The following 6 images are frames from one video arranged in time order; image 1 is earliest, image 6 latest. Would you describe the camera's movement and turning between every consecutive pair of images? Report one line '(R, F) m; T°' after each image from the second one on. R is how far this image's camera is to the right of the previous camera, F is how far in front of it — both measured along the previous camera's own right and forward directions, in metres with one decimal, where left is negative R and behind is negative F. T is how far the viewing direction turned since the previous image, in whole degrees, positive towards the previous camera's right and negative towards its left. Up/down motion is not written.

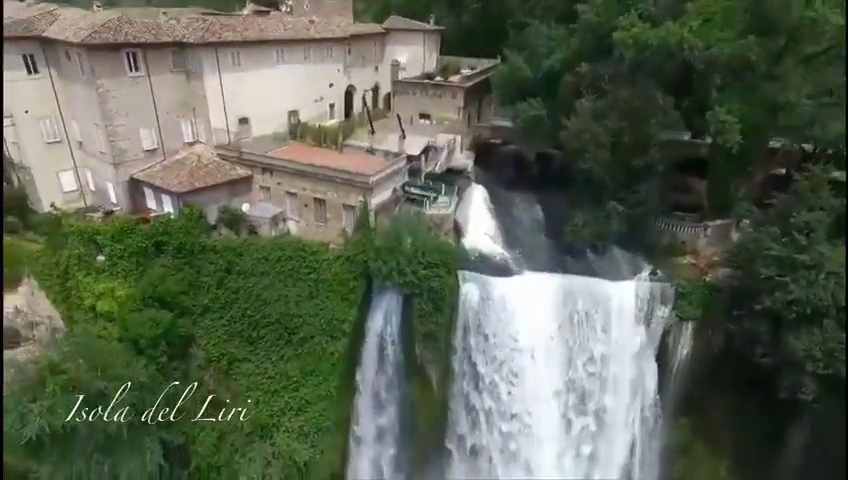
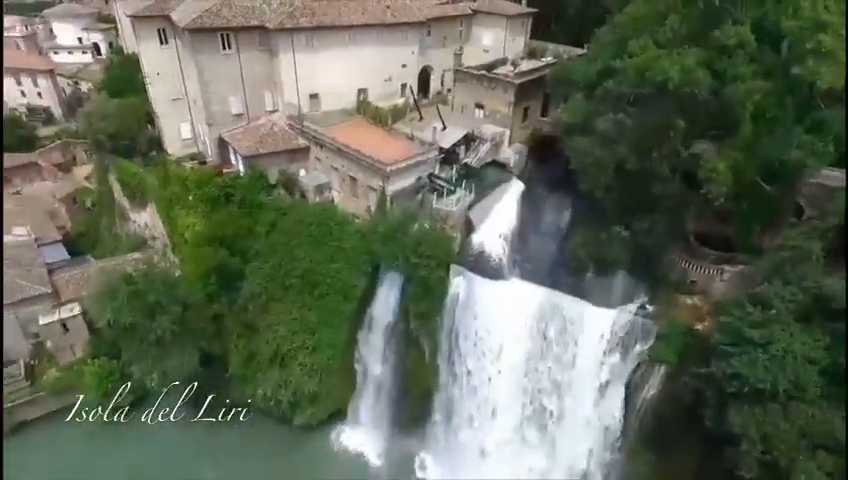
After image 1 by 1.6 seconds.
(+4.7, -0.6) m; -17°
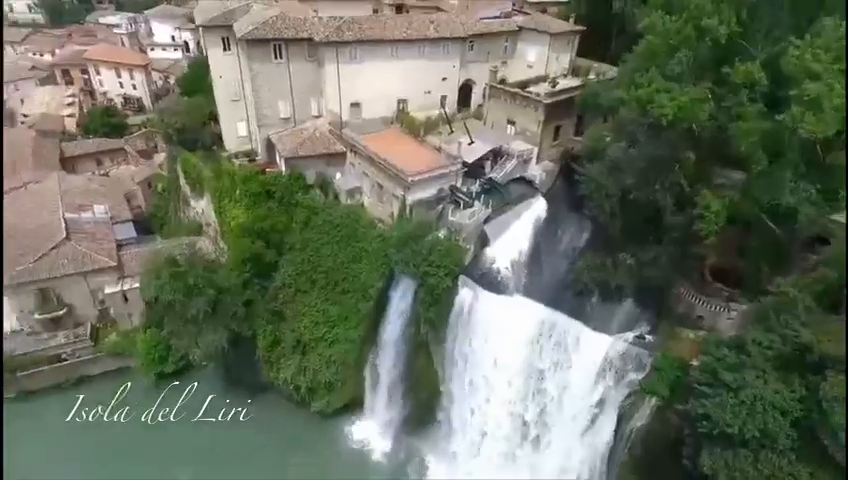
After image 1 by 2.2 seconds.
(+1.8, -0.6) m; -8°
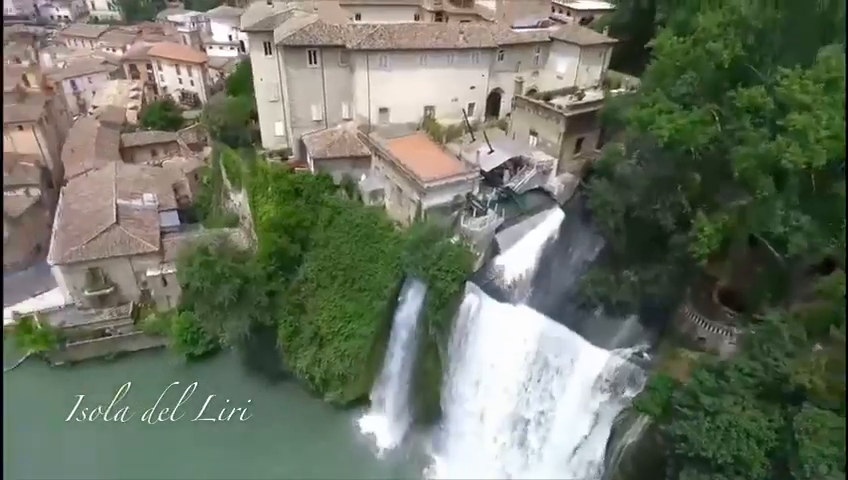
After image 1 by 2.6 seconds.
(+1.2, -0.5) m; -5°
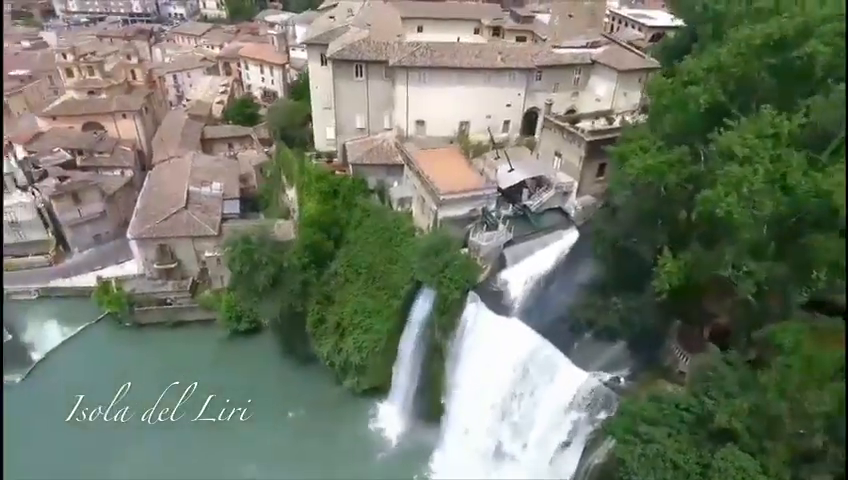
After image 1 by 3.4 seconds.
(+2.4, -1.1) m; -8°
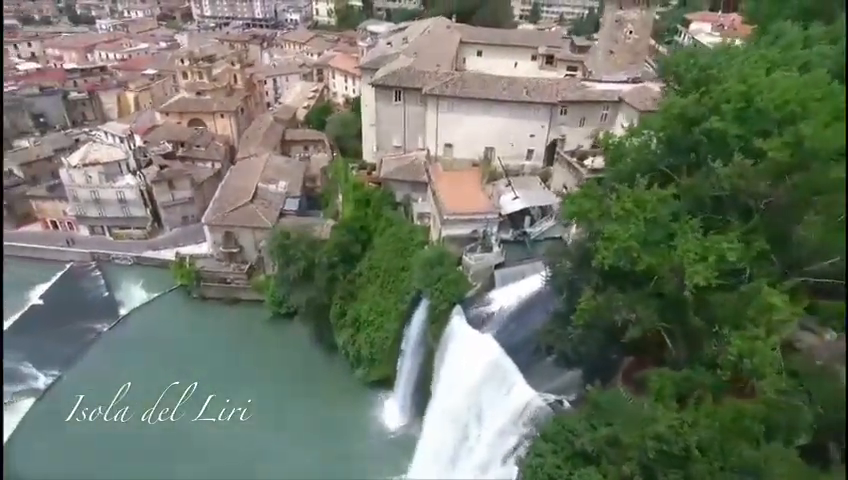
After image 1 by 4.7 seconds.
(+3.7, -1.9) m; -10°
